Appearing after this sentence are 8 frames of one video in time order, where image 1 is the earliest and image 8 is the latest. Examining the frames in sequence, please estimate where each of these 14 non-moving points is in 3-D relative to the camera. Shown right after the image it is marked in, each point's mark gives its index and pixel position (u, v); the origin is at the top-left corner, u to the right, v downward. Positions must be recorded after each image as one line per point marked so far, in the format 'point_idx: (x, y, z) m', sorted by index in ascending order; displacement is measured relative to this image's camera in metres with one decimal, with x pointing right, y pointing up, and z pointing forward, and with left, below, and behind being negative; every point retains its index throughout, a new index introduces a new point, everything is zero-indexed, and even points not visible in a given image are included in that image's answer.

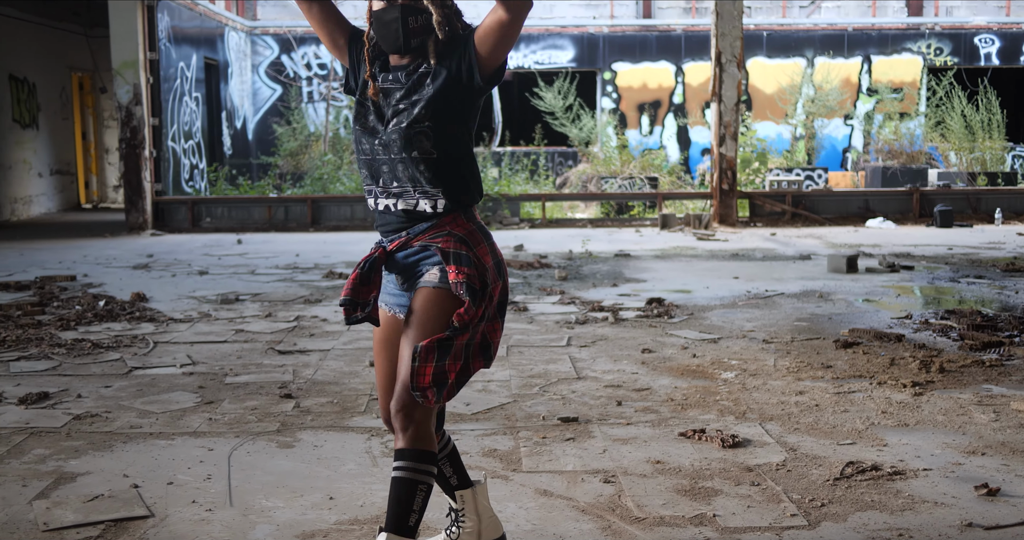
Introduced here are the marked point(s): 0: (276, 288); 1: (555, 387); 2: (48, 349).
0: (-1.6, -0.1, +8.7) m
1: (+0.2, -0.5, +5.3) m
2: (-2.1, -0.4, +5.9) m
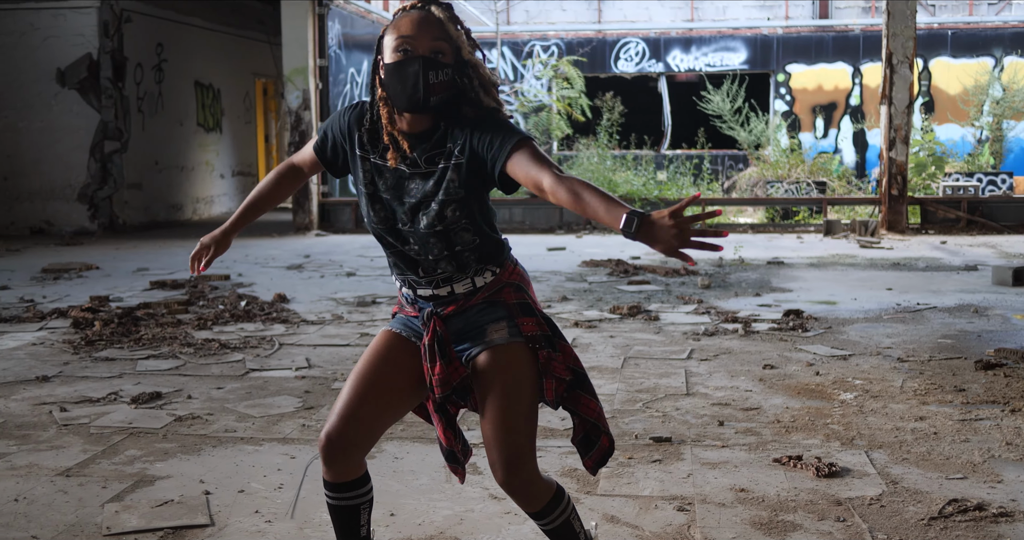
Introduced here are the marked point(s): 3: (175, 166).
0: (-0.7, -0.1, +8.7) m
1: (+0.6, -0.6, +5.1) m
2: (-1.5, -0.4, +6.0) m
3: (-4.6, +1.4, +16.5) m
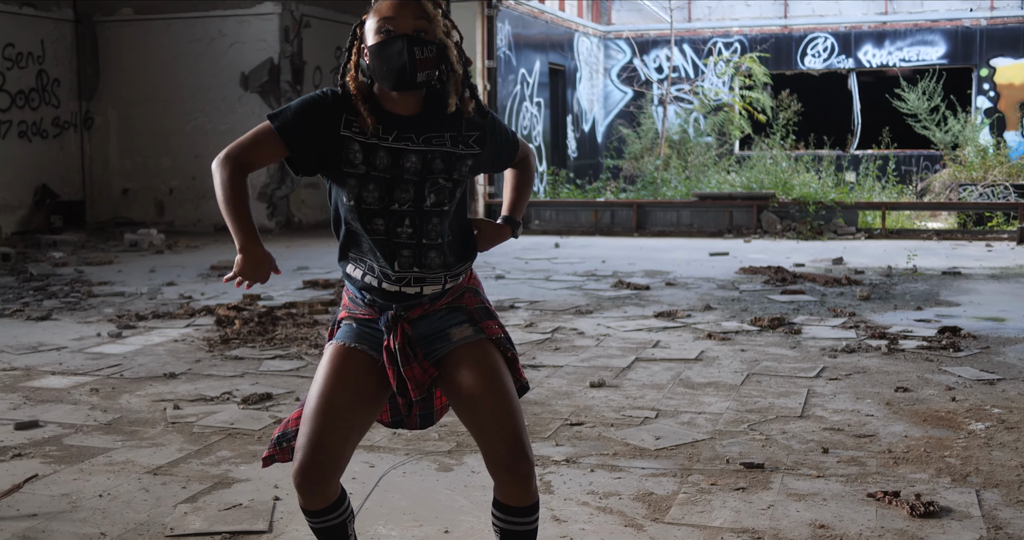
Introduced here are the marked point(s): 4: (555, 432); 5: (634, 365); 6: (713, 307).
0: (+0.3, -0.2, +8.6) m
1: (+1.0, -0.6, +4.9) m
2: (-1.0, -0.4, +6.1) m
3: (-2.3, +1.4, +16.9) m
4: (+0.2, -0.6, +4.7) m
5: (+0.6, -0.5, +6.0) m
6: (+1.3, -0.2, +7.8) m
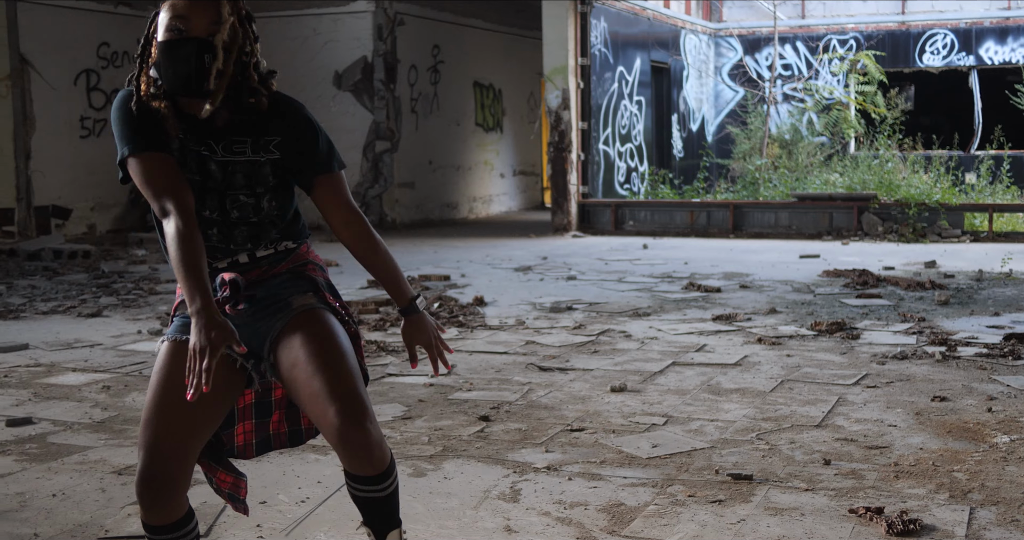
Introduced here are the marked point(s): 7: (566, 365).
0: (+0.8, -0.2, +8.4) m
1: (+1.0, -0.6, +4.6) m
2: (-0.8, -0.4, +6.1) m
3: (-0.9, +1.4, +16.9) m
4: (+0.2, -0.6, +4.5) m
5: (+0.7, -0.5, +5.8) m
6: (+1.7, -0.3, +7.5) m
7: (+0.3, -0.5, +5.8) m
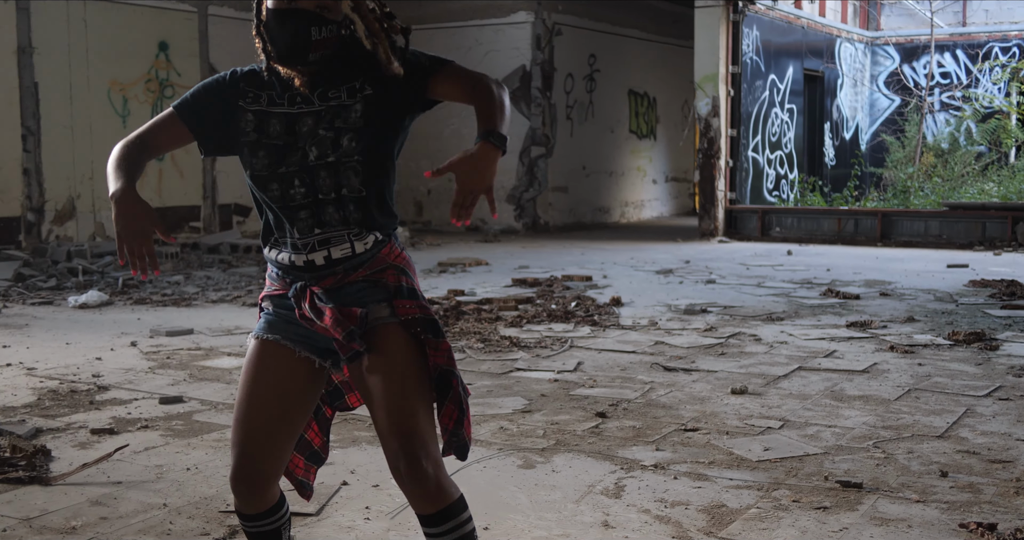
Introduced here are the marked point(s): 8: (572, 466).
0: (+1.7, -0.2, +8.3) m
1: (+1.4, -0.6, +4.5) m
2: (-0.2, -0.4, +6.2) m
3: (+1.2, +1.4, +17.0) m
4: (+0.6, -0.6, +4.5) m
5: (+1.3, -0.5, +5.8) m
6: (+2.5, -0.3, +7.3) m
7: (+0.9, -0.5, +5.8) m
8: (+0.2, -0.7, +4.2) m
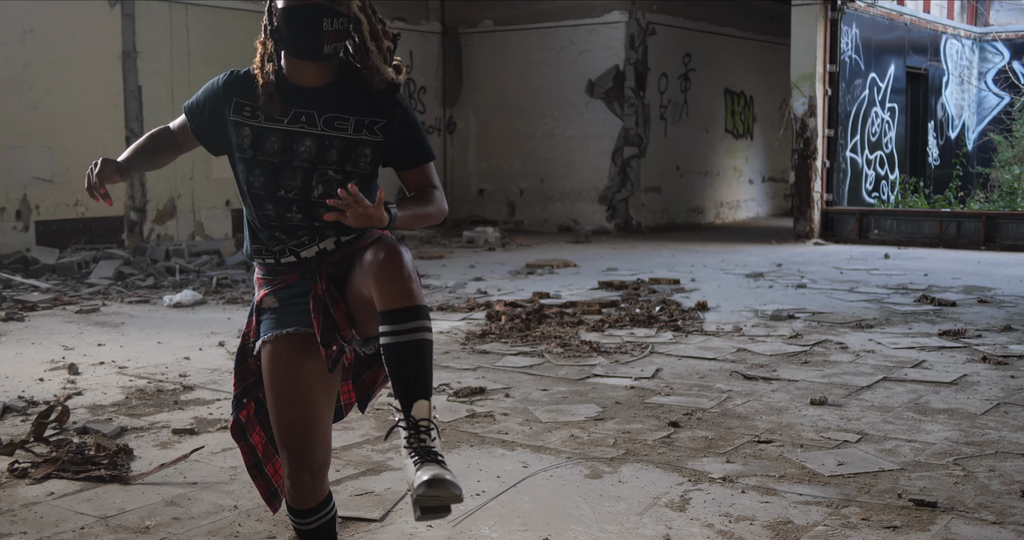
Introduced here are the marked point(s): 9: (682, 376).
0: (+2.3, -0.2, +8.2) m
1: (+1.7, -0.7, +4.4) m
2: (+0.2, -0.4, +6.2) m
3: (+2.6, +1.4, +16.8) m
4: (+0.8, -0.7, +4.5) m
5: (+1.7, -0.5, +5.6) m
6: (+3.0, -0.3, +7.1) m
7: (+1.2, -0.5, +5.7) m
8: (+0.4, -0.7, +4.2) m
9: (+0.8, -0.5, +5.7) m
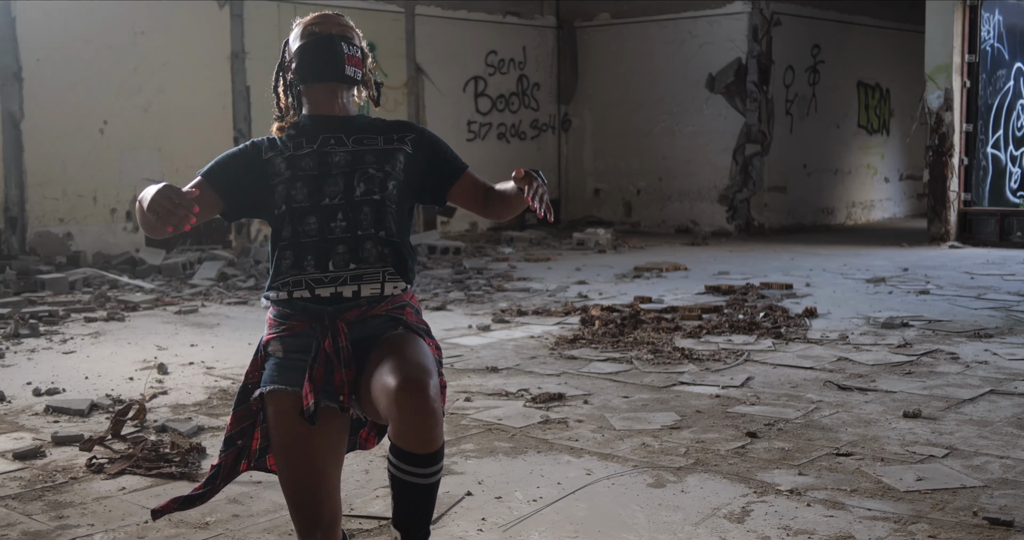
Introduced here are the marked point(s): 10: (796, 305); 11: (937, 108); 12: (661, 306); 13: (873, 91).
0: (+3.0, -0.3, +7.8) m
1: (+1.9, -0.7, +4.1) m
2: (+0.7, -0.4, +6.1) m
3: (+4.4, +1.4, +16.4) m
4: (+1.1, -0.7, +4.4) m
5: (+2.1, -0.6, +5.4) m
6: (+3.5, -0.4, +6.7) m
7: (+1.6, -0.5, +5.5) m
8: (+0.6, -0.7, +4.1) m
9: (+1.2, -0.5, +5.5) m
10: (+1.8, -0.2, +7.6) m
11: (+4.7, +1.8, +13.2) m
12: (+0.9, -0.2, +7.4) m
13: (+5.2, +2.6, +17.2) m
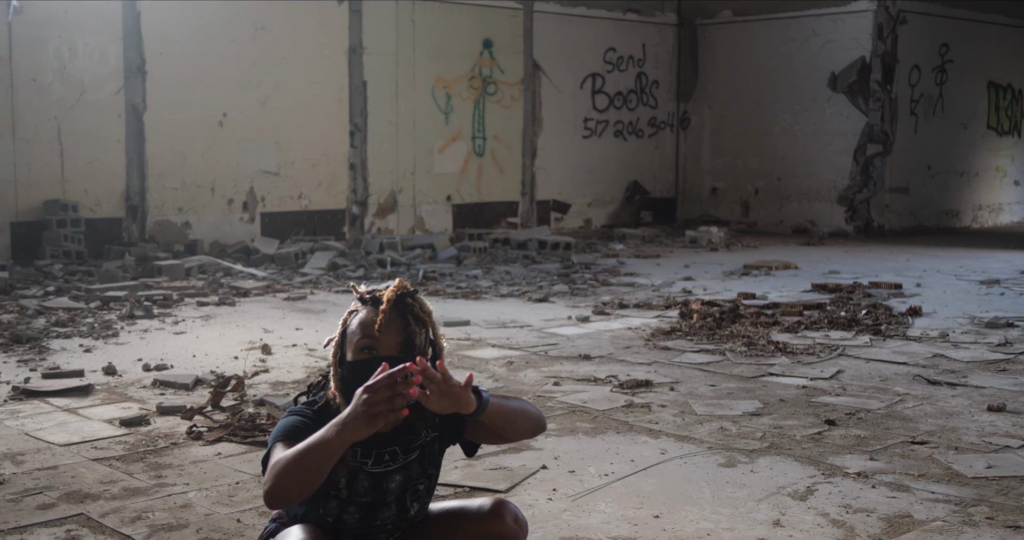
0: (+3.7, -0.3, +7.6) m
1: (+2.2, -0.7, +4.1) m
2: (+1.2, -0.4, +6.2) m
3: (+6.0, +1.3, +15.9) m
4: (+1.4, -0.6, +4.4) m
5: (+2.5, -0.5, +5.3) m
6: (+4.0, -0.4, +6.4) m
7: (+2.1, -0.5, +5.5) m
8: (+0.9, -0.7, +4.1) m
9: (+1.6, -0.5, +5.5) m
10: (+2.4, -0.2, +7.5) m
11: (+5.9, +1.7, +12.8) m
12: (+1.5, -0.2, +7.4) m
13: (+6.9, +2.4, +16.7) m
